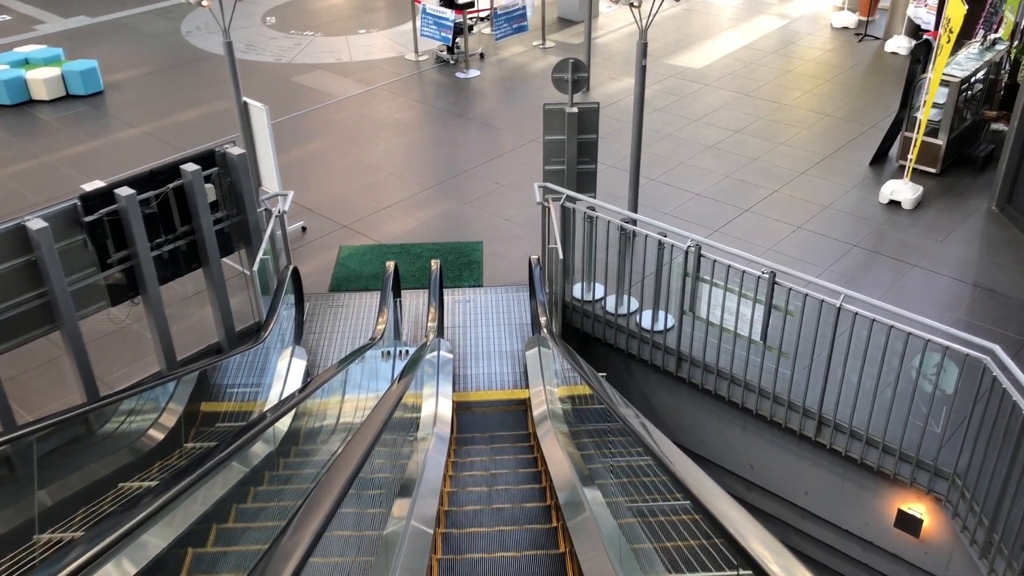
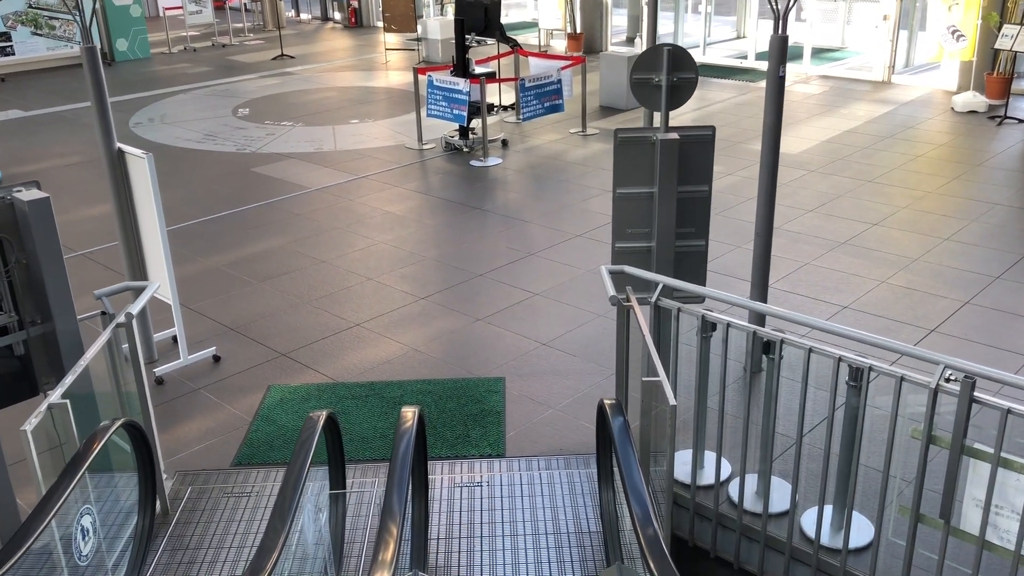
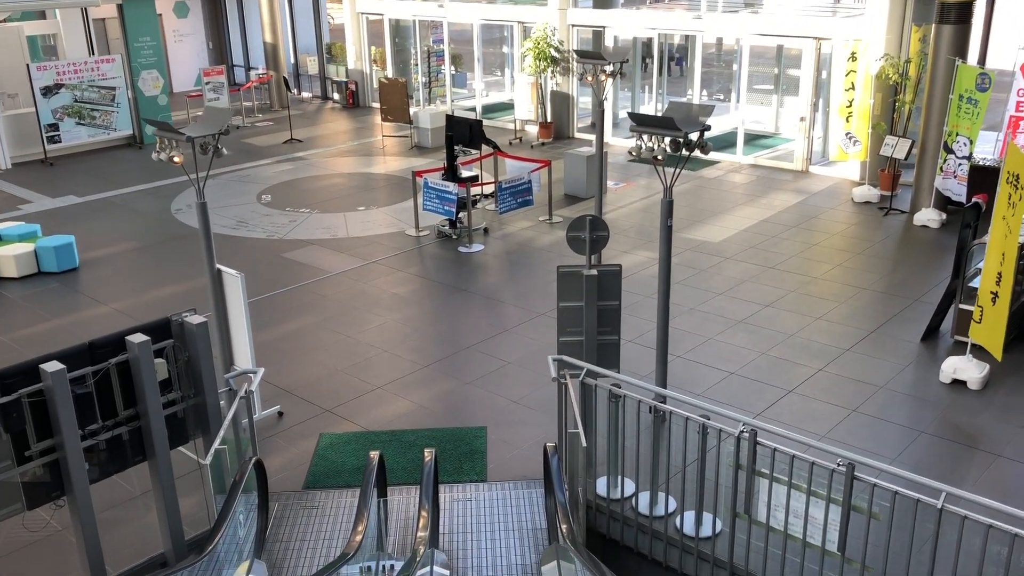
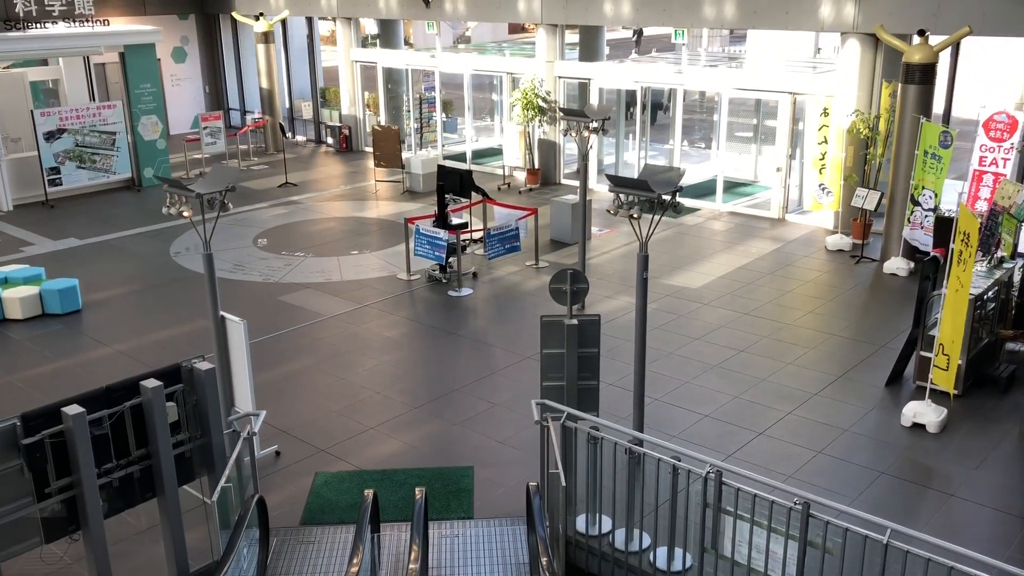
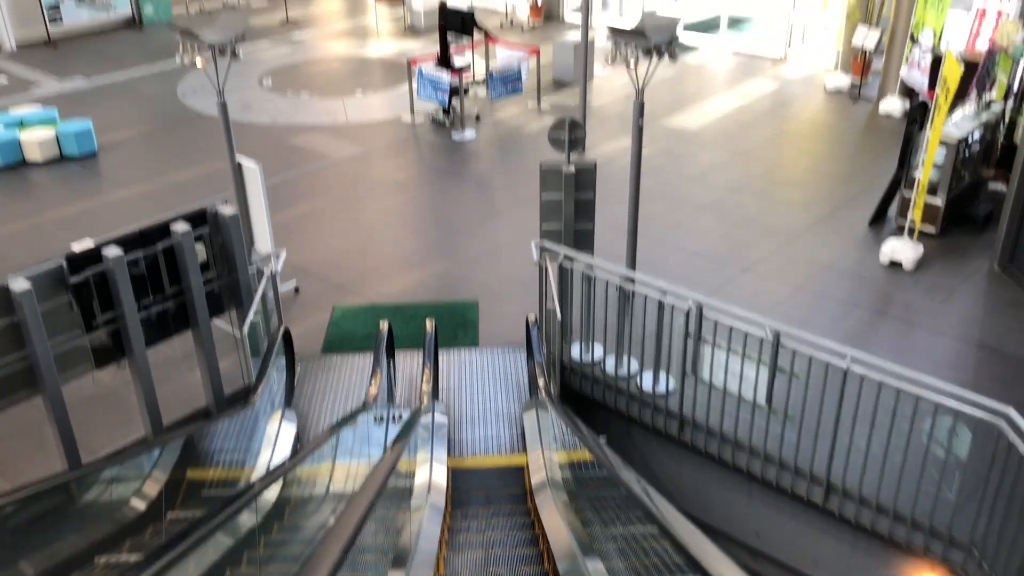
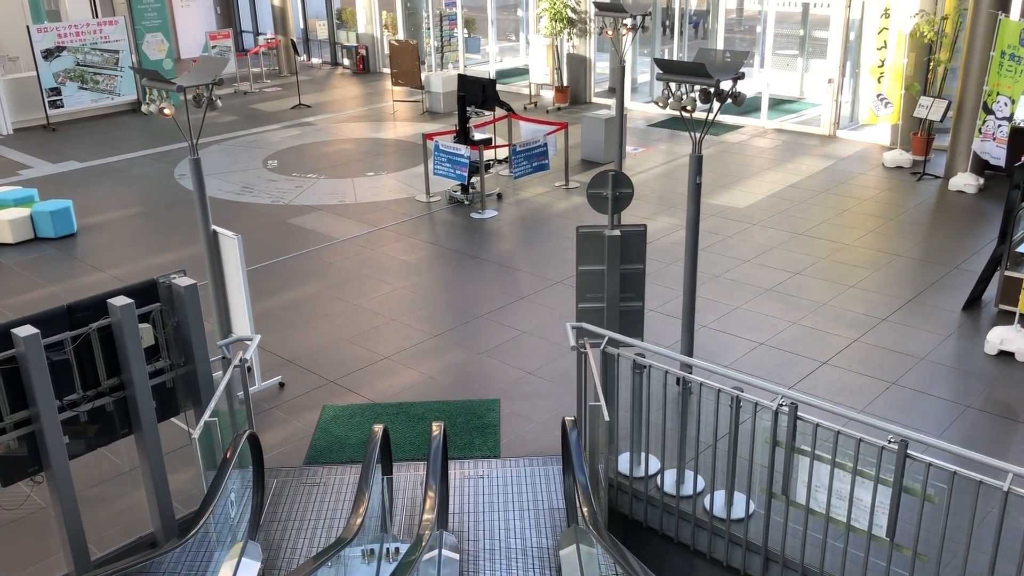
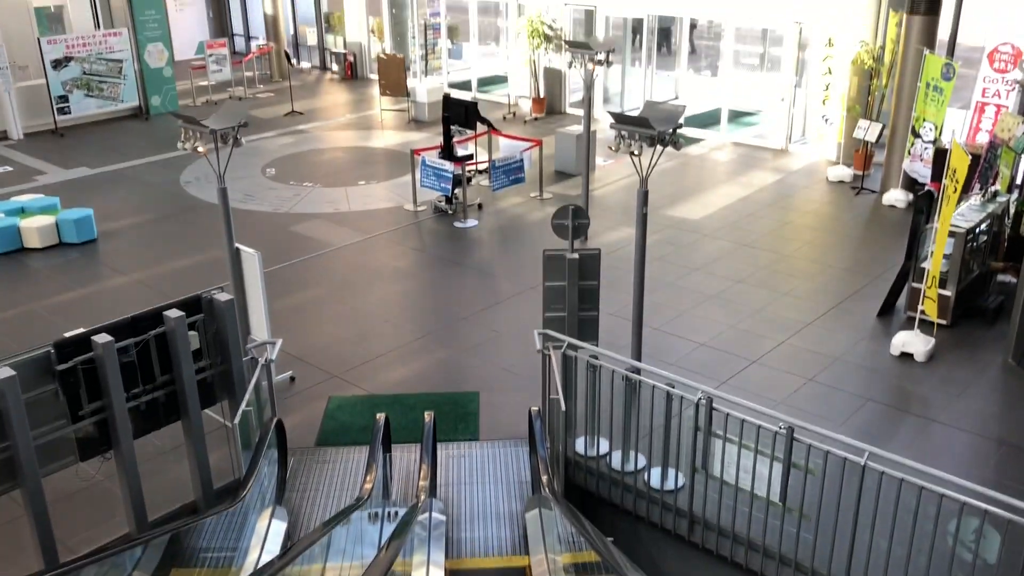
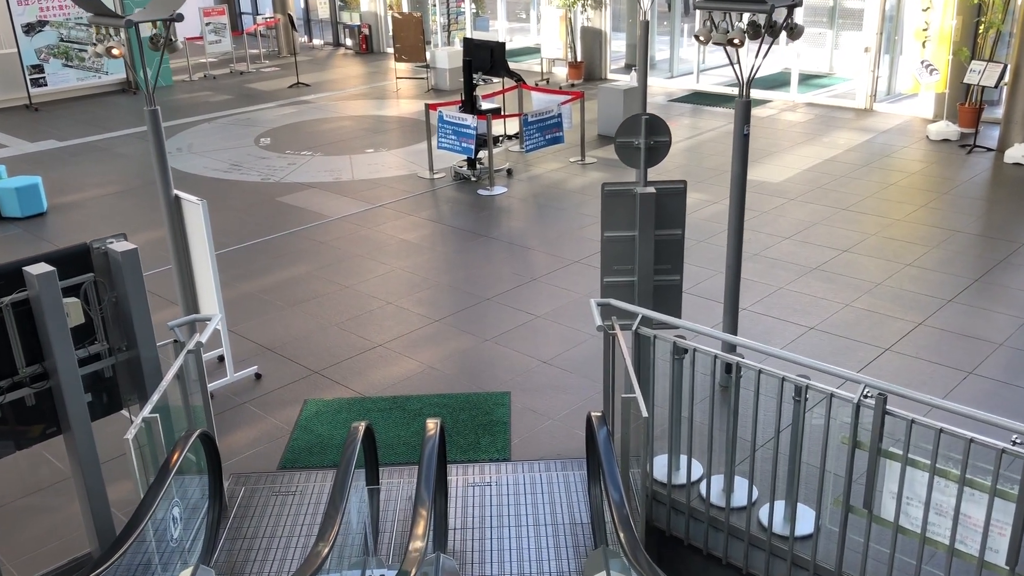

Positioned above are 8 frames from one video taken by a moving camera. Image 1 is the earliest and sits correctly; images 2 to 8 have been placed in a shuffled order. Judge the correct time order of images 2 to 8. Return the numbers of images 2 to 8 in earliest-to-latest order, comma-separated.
5, 7, 4, 3, 6, 8, 2
